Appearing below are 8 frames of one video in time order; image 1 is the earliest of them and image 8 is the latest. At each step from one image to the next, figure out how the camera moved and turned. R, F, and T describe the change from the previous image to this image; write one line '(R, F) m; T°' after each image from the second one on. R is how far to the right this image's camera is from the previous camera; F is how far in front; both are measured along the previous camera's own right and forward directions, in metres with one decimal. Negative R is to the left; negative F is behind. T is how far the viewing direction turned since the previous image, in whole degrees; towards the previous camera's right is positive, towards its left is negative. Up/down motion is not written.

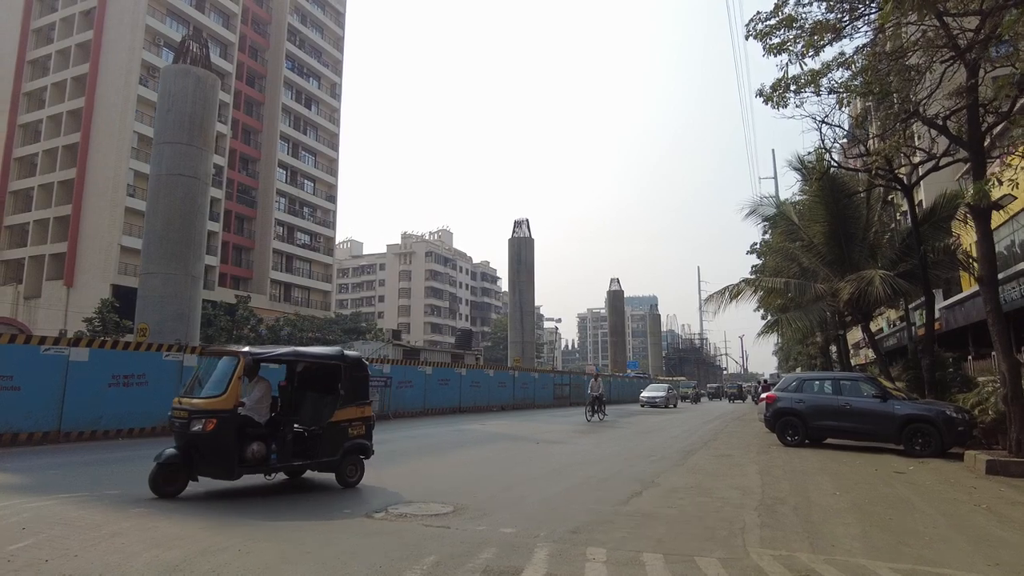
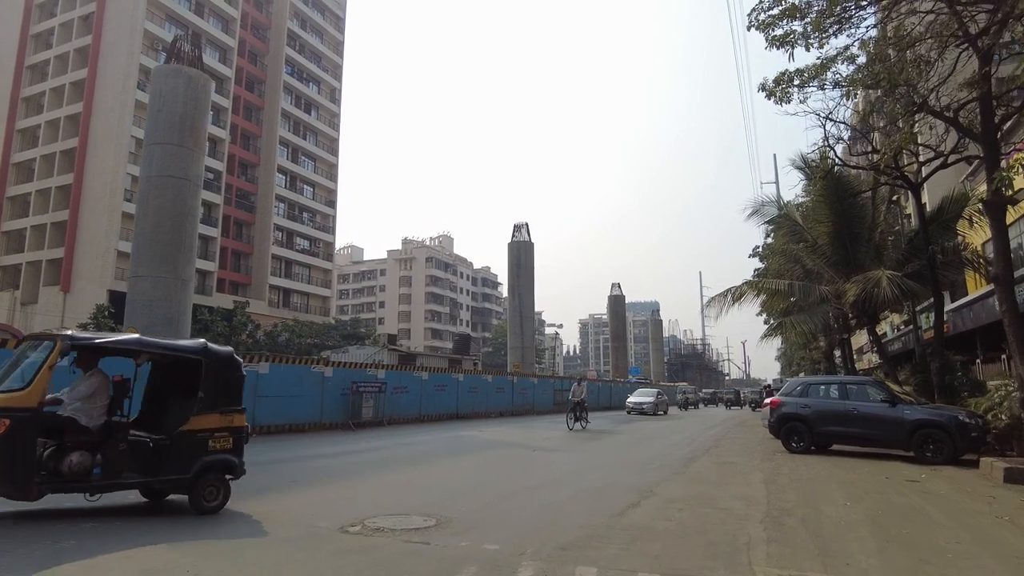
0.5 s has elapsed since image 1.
(+0.2, +0.5) m; 0°
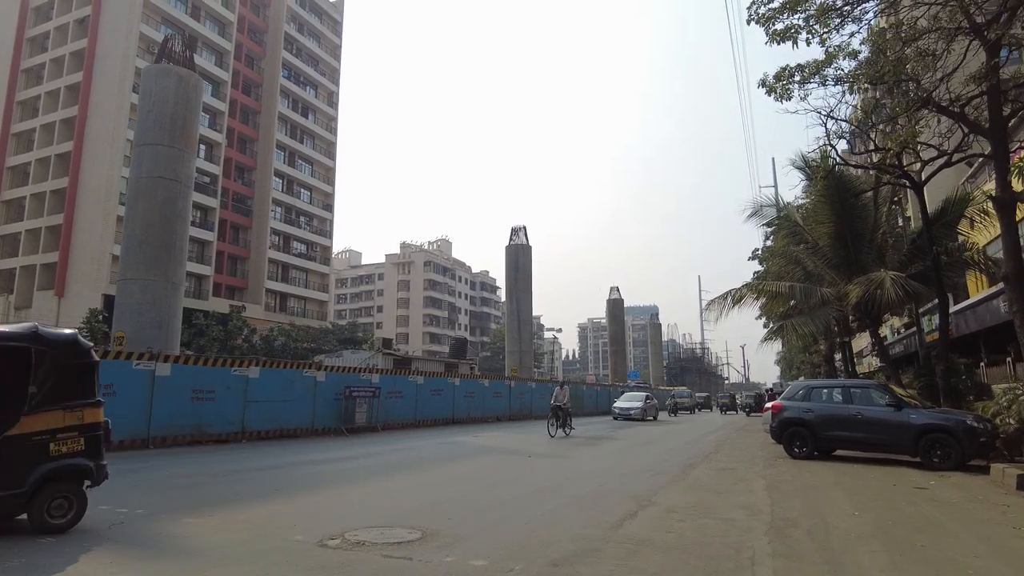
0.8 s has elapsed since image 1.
(+0.1, +0.3) m; 0°
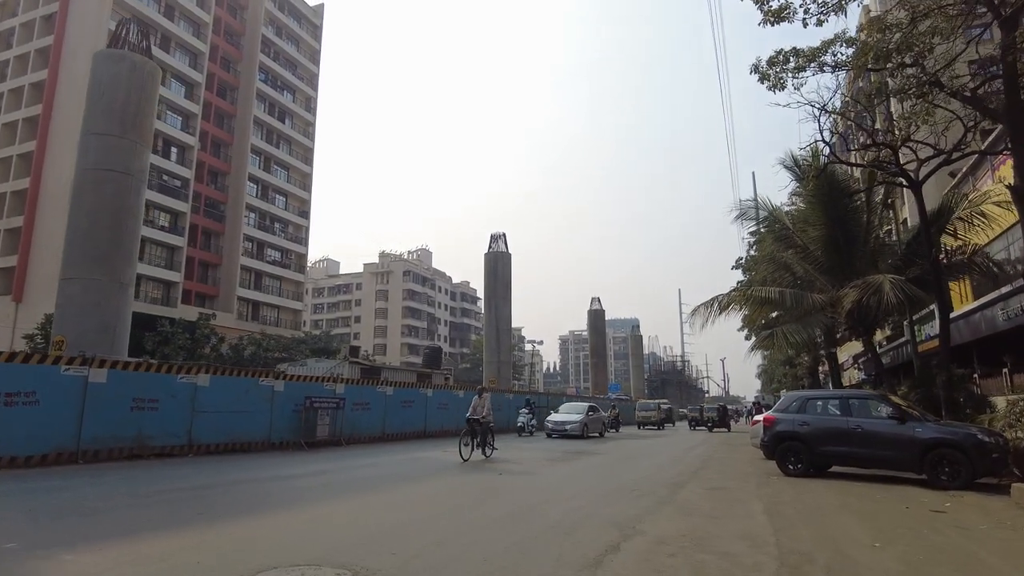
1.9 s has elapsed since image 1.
(+0.2, +1.2) m; +2°
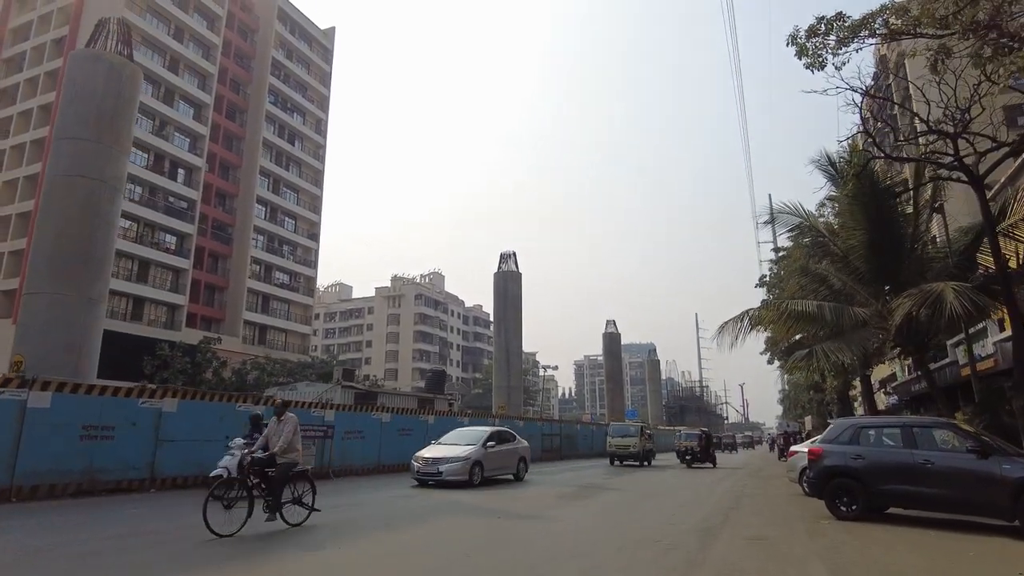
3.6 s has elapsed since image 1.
(+0.3, +1.8) m; -1°
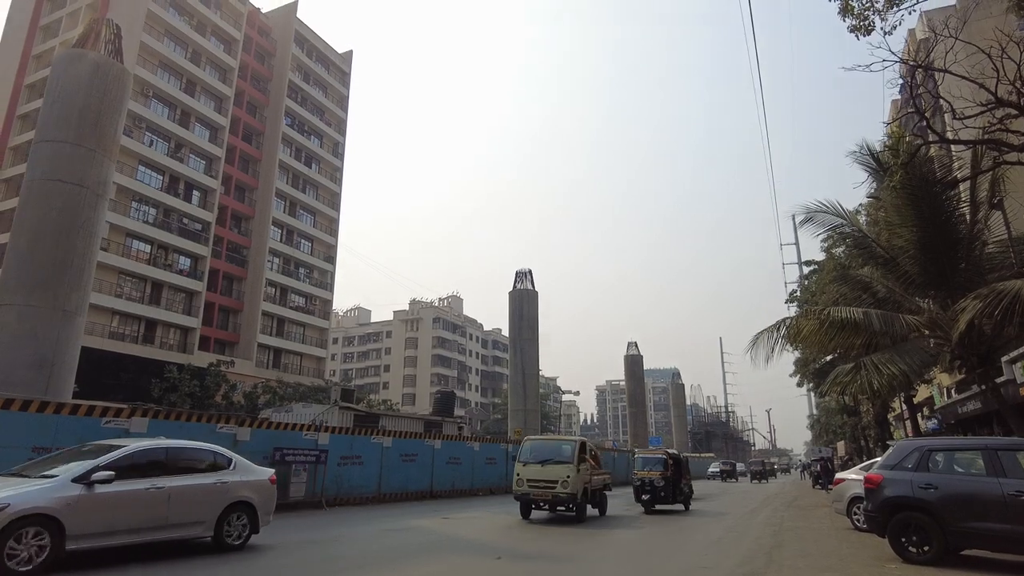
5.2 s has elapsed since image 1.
(+0.3, +1.5) m; -2°
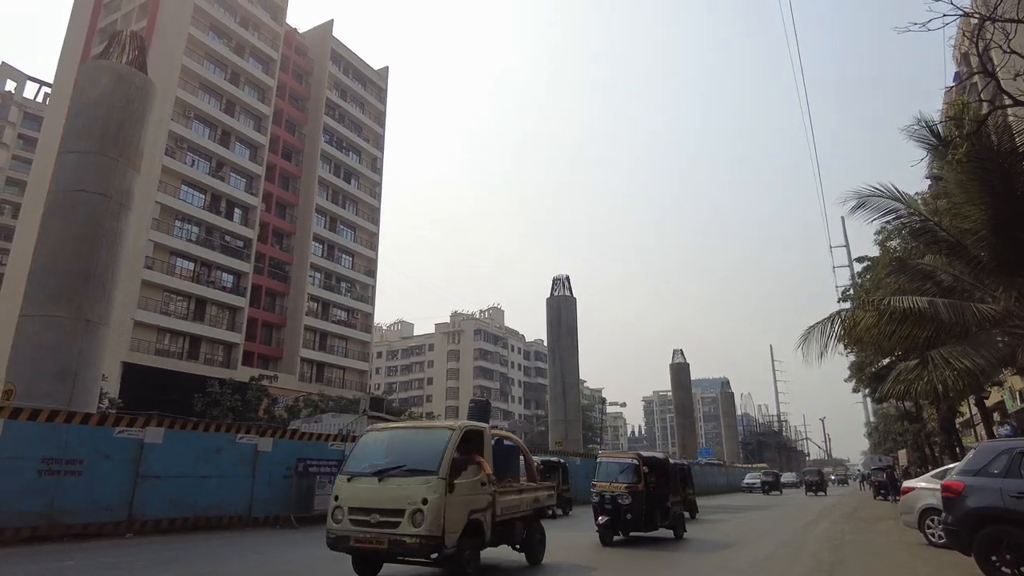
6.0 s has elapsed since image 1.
(+0.3, +0.9) m; -4°
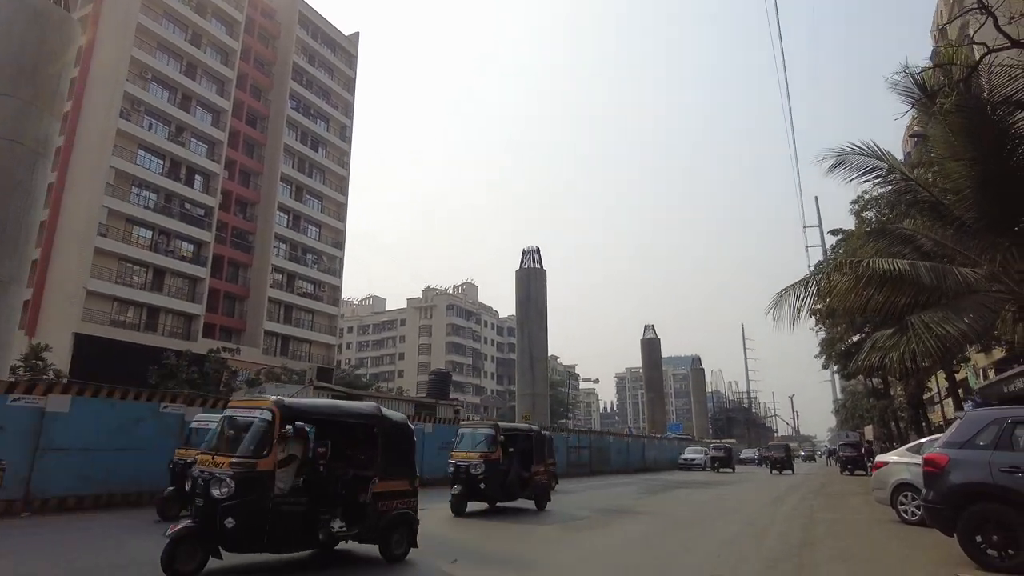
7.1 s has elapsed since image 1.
(+0.5, +1.1) m; +2°
